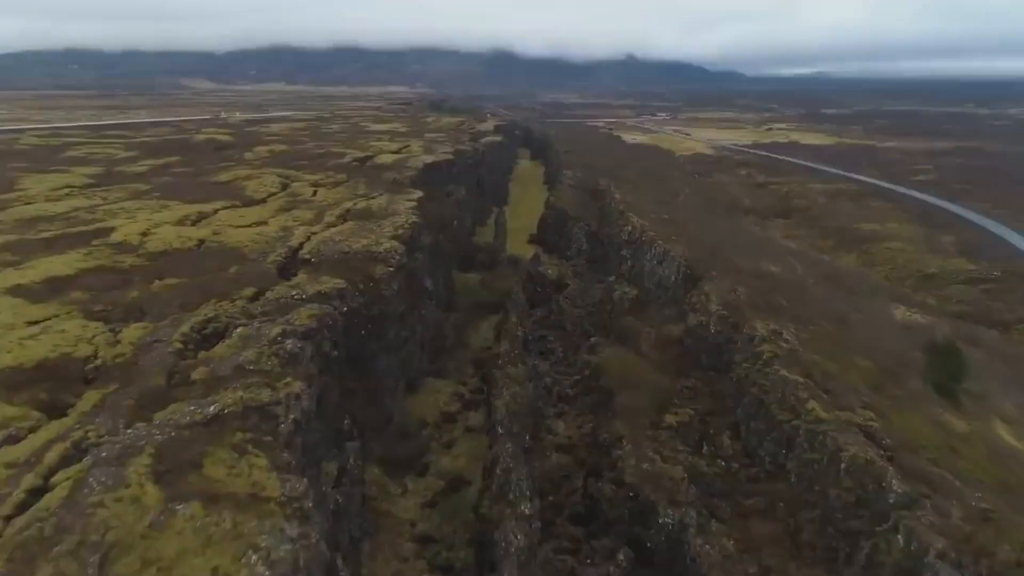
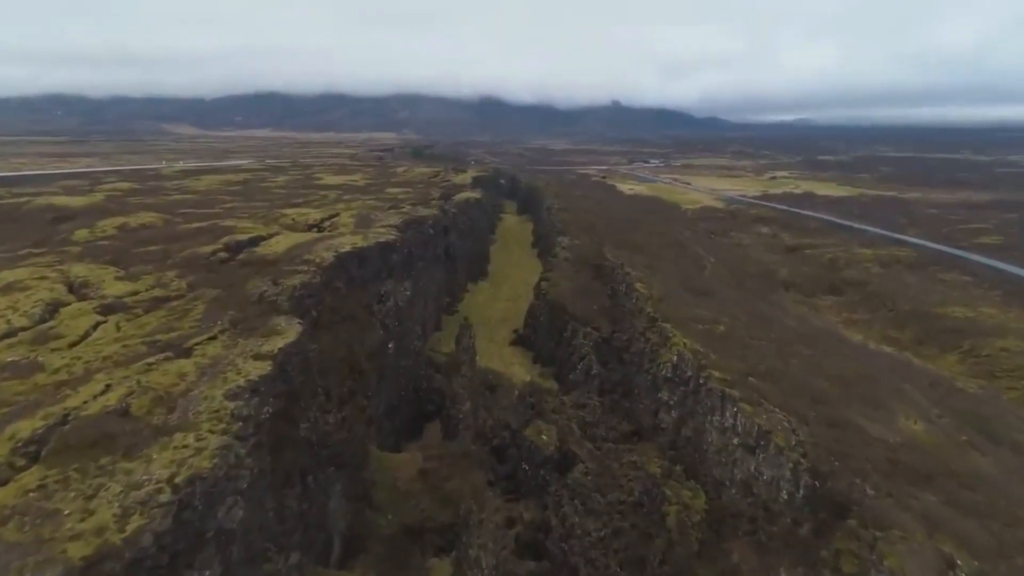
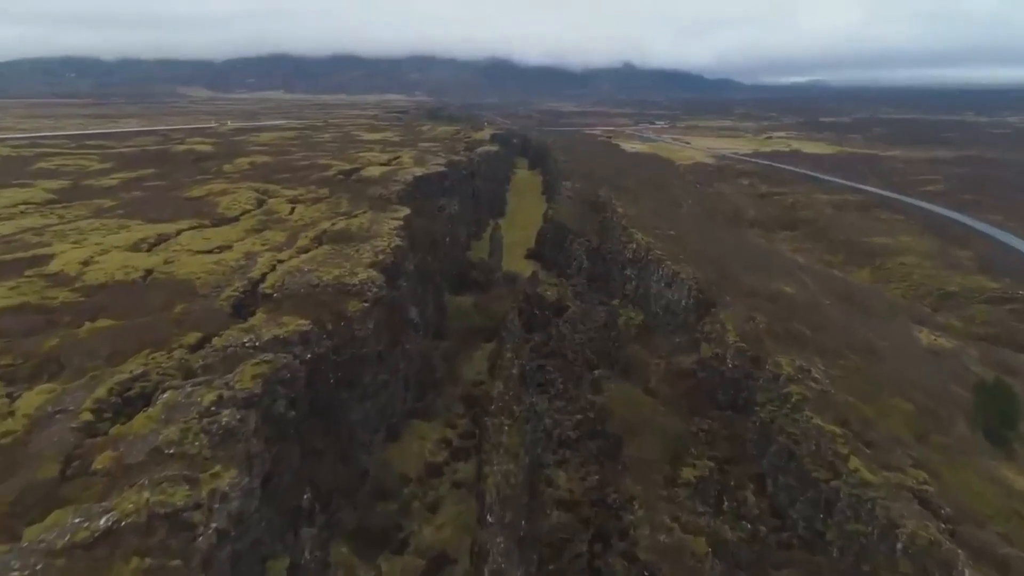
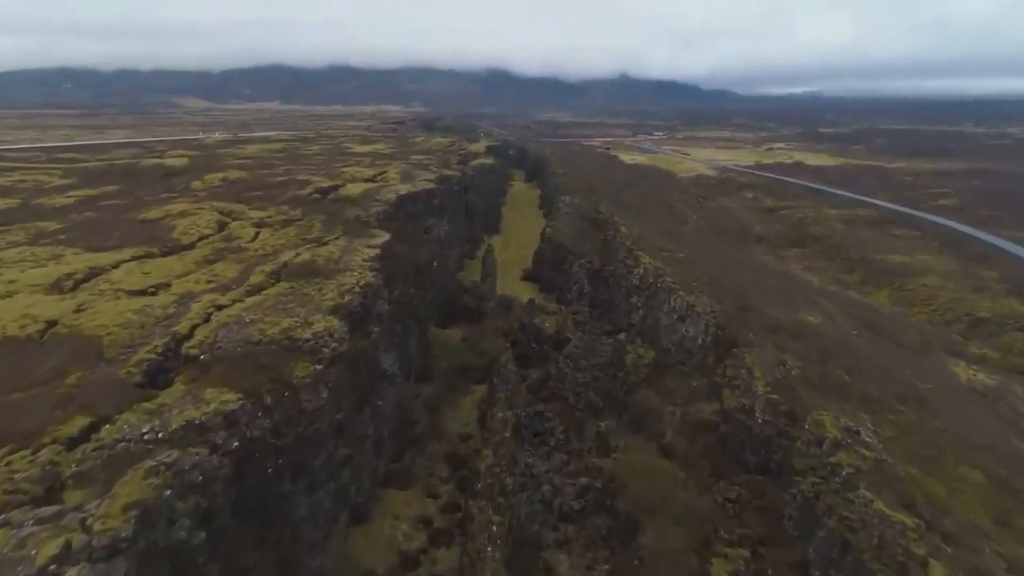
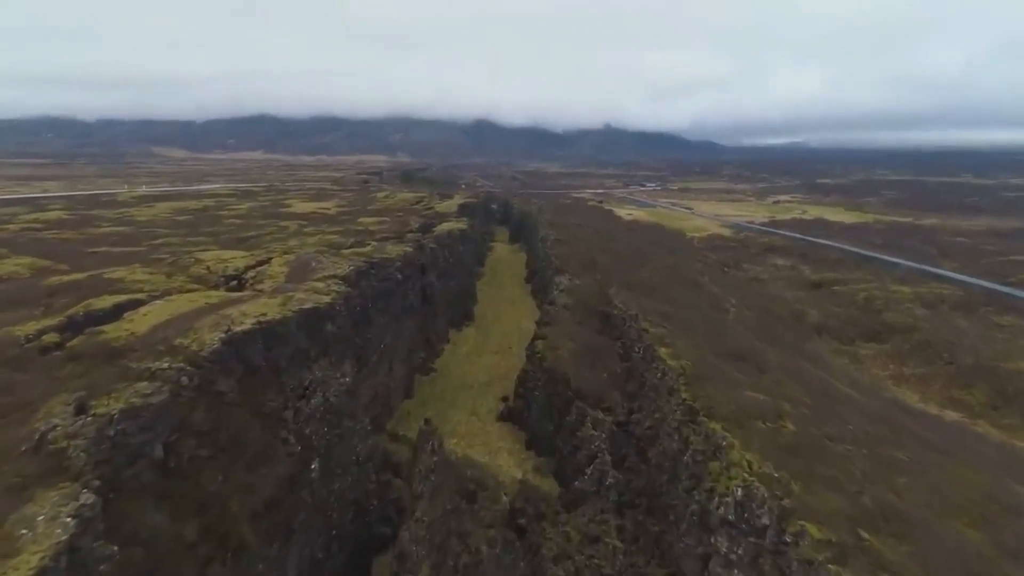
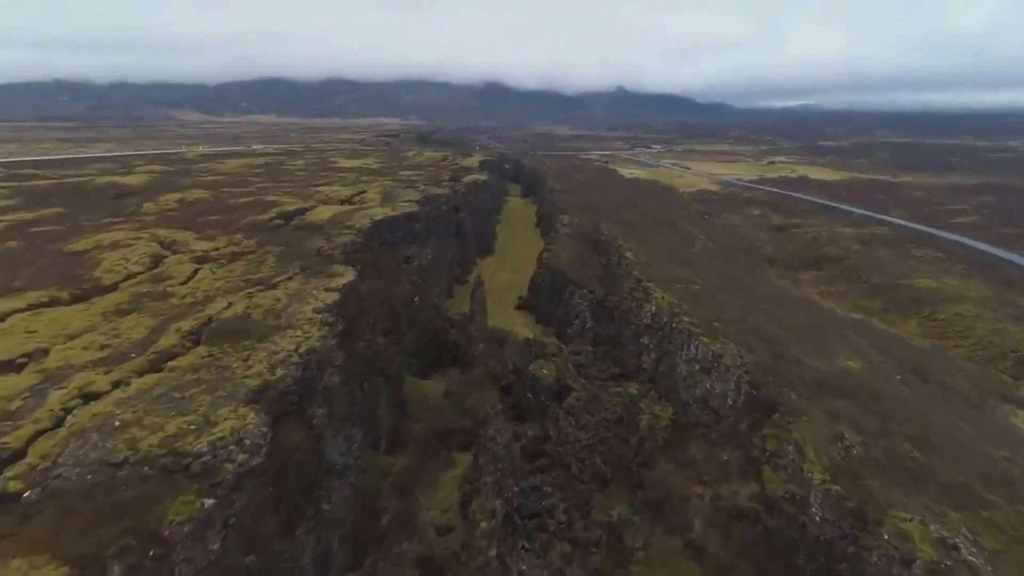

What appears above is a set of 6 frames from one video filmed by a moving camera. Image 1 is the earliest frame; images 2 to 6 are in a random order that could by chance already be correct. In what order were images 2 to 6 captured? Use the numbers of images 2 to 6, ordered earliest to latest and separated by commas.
3, 4, 6, 2, 5
